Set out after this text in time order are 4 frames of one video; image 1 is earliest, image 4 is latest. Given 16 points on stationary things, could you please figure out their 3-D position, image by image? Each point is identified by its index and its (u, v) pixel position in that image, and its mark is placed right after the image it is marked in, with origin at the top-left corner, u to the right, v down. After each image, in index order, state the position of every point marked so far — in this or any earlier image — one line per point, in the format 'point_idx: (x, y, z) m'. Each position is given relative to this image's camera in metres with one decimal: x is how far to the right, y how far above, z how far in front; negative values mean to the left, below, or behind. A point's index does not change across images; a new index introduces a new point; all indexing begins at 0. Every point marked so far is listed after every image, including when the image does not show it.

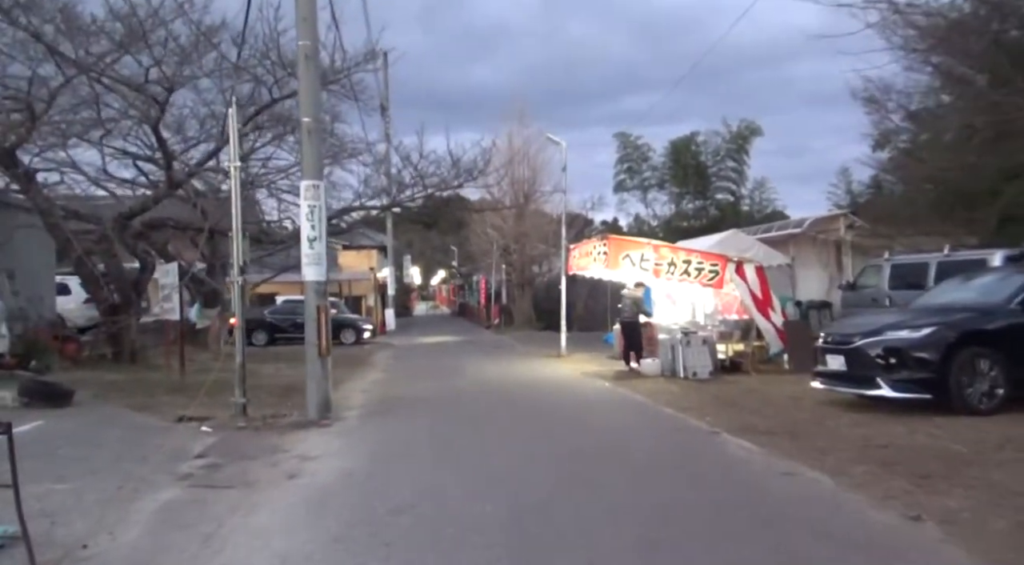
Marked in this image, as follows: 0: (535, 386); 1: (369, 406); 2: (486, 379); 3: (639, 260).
0: (+0.6, -2.1, +14.8) m
1: (-2.5, -2.2, +12.9) m
2: (-0.5, -2.1, +16.4) m
3: (+2.8, +0.5, +16.3) m
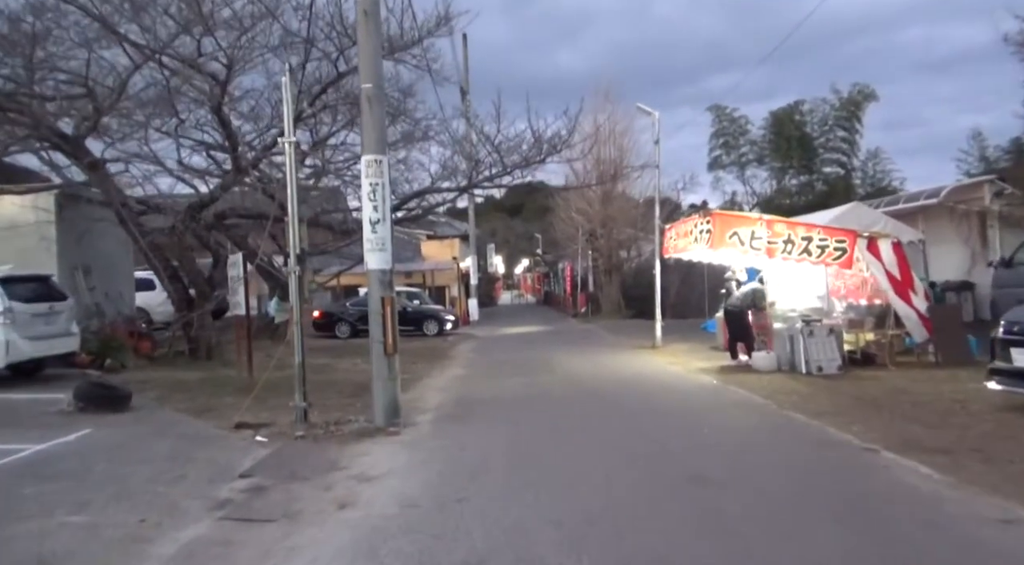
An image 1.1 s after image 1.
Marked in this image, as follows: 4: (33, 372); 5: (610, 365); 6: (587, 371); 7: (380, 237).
0: (+2.3, -1.8, +13.0) m
1: (-1.0, -2.0, +11.5) m
2: (+1.3, -1.8, +14.7) m
3: (+4.5, +0.8, +14.2) m
4: (-8.9, -1.6, +13.9) m
5: (+2.1, -1.8, +16.3) m
6: (+1.6, -1.8, +15.5) m
7: (-1.7, +0.6, +10.0) m
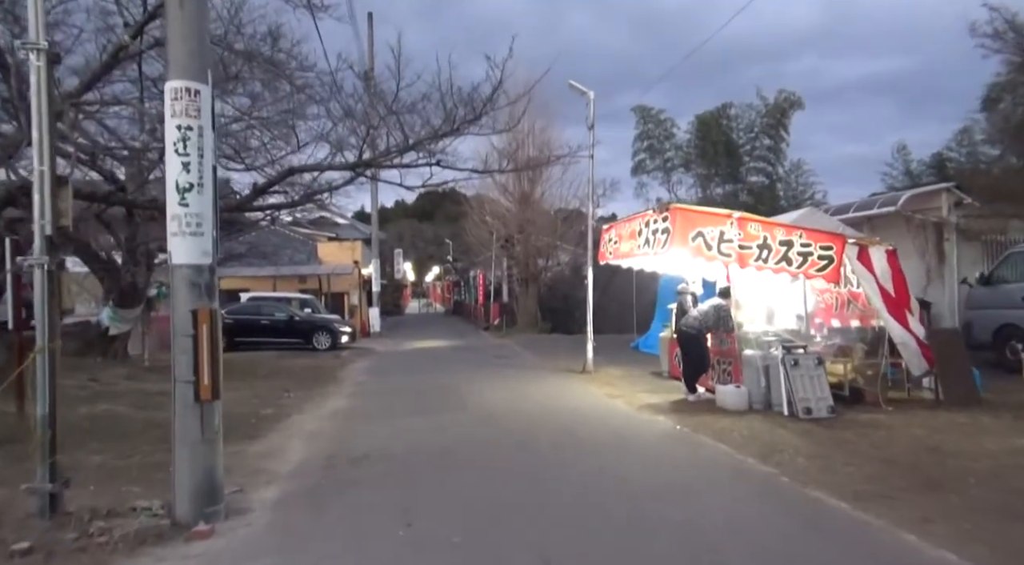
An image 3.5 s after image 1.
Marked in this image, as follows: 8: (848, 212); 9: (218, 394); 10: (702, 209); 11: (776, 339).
0: (+0.9, -1.9, +9.8) m
1: (-2.2, -2.0, +7.8) m
2: (-0.2, -2.0, +11.3) m
3: (+3.1, +0.6, +11.3) m
4: (-10.2, -1.6, +9.2) m
5: (+0.4, -2.0, +13.0) m
6: (-0.1, -2.0, +12.1) m
7: (-2.7, +0.6, +6.3) m
8: (+8.6, +1.8, +19.1) m
9: (-2.5, -0.9, +6.3) m
10: (+2.9, +1.1, +11.3) m
11: (+3.9, -0.8, +11.3) m
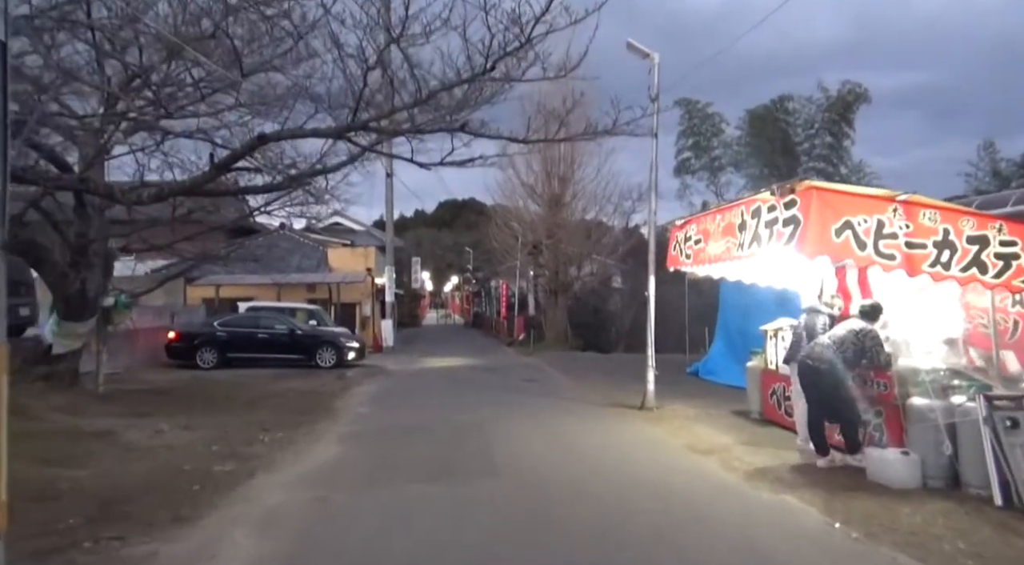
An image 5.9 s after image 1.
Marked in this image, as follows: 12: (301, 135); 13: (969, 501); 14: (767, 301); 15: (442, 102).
0: (+1.4, -2.0, +6.2) m
1: (-1.7, -2.1, +4.4) m
2: (+0.3, -2.1, +7.8) m
3: (+3.7, +0.5, +7.7) m
4: (-9.7, -1.5, +6.0) m
5: (+1.0, -2.1, +9.5) m
6: (+0.5, -2.1, +8.6) m
7: (-2.2, +0.6, +2.9) m
8: (+9.4, +1.5, +15.4) m
9: (-2.0, -0.9, +2.9) m
10: (+3.5, +1.0, +7.8) m
11: (+4.5, -1.0, +7.7) m
12: (-2.8, +1.9, +9.8) m
13: (+4.1, -2.0, +6.8) m
14: (+5.0, -0.4, +14.8) m
15: (-0.9, +2.2, +9.2) m
